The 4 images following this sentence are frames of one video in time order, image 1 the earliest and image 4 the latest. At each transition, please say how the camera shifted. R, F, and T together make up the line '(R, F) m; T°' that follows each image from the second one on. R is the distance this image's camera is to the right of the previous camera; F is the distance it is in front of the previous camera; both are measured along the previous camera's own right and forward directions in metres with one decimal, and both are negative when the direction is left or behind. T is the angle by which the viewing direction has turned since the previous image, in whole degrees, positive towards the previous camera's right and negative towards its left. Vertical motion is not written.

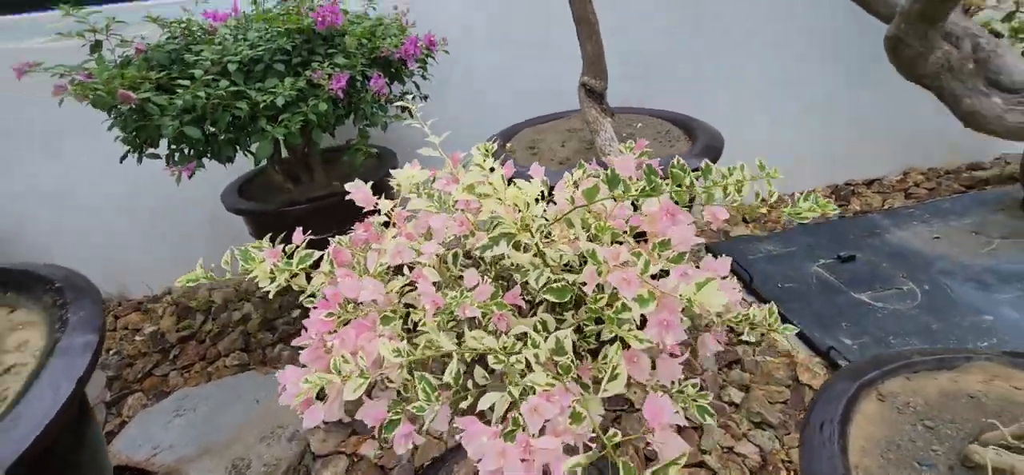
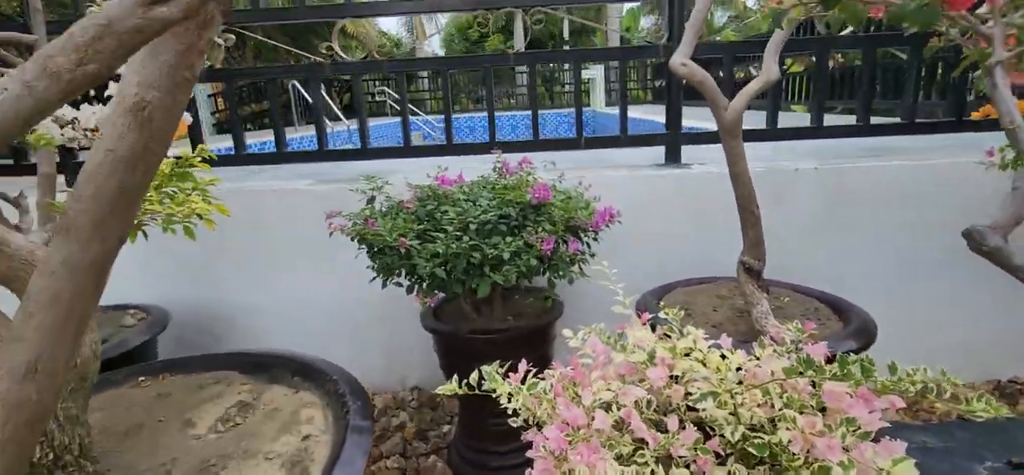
(-0.2, -0.3) m; -12°
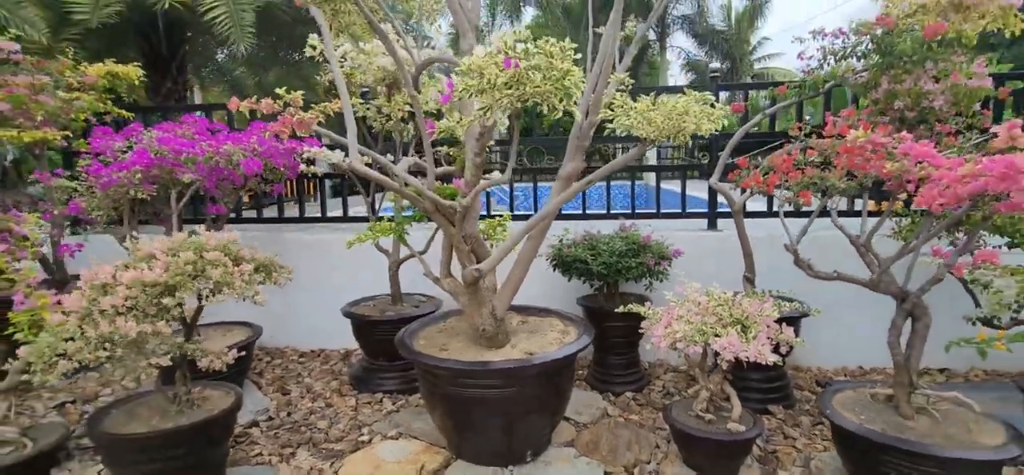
(-0.5, -1.8) m; -5°
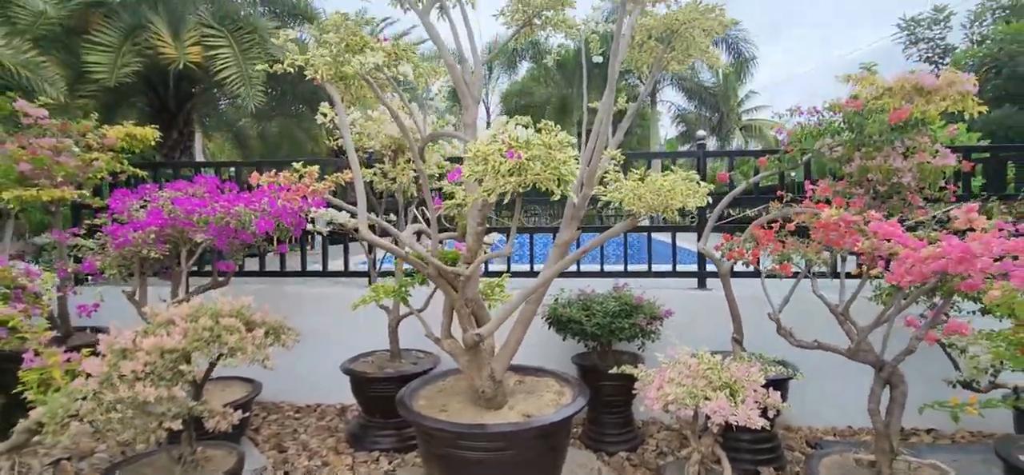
(0.0, -0.1) m; +1°
